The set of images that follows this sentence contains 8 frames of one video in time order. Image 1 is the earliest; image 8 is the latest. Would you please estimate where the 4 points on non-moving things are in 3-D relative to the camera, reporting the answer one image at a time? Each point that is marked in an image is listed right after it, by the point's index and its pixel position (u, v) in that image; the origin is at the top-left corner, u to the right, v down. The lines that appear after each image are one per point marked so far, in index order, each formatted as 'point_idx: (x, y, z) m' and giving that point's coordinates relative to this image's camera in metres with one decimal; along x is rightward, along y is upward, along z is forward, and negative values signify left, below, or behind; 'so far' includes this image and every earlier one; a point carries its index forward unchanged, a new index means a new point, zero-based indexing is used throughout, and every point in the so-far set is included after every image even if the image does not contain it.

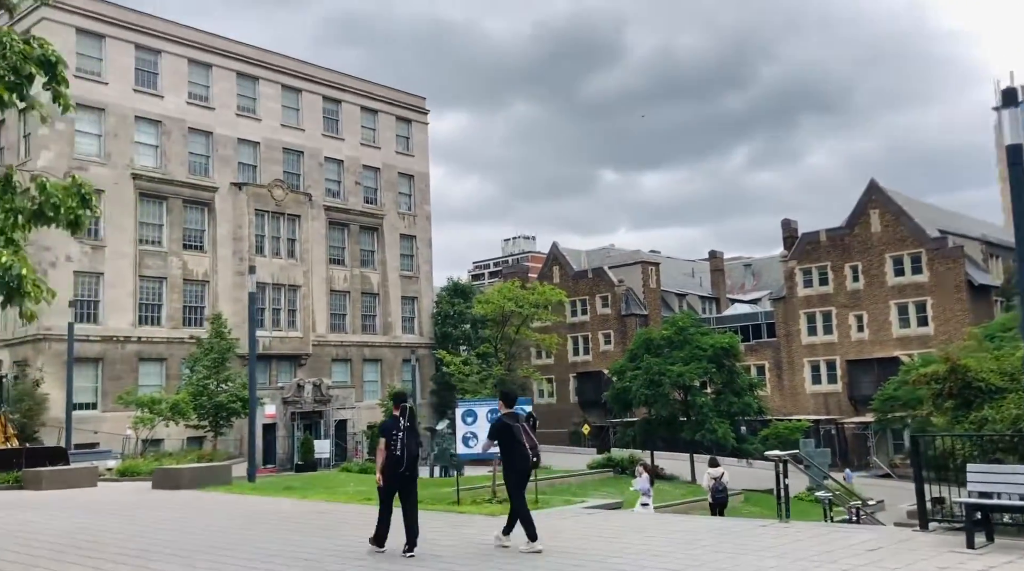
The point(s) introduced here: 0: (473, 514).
0: (-0.7, -3.3, +13.2) m
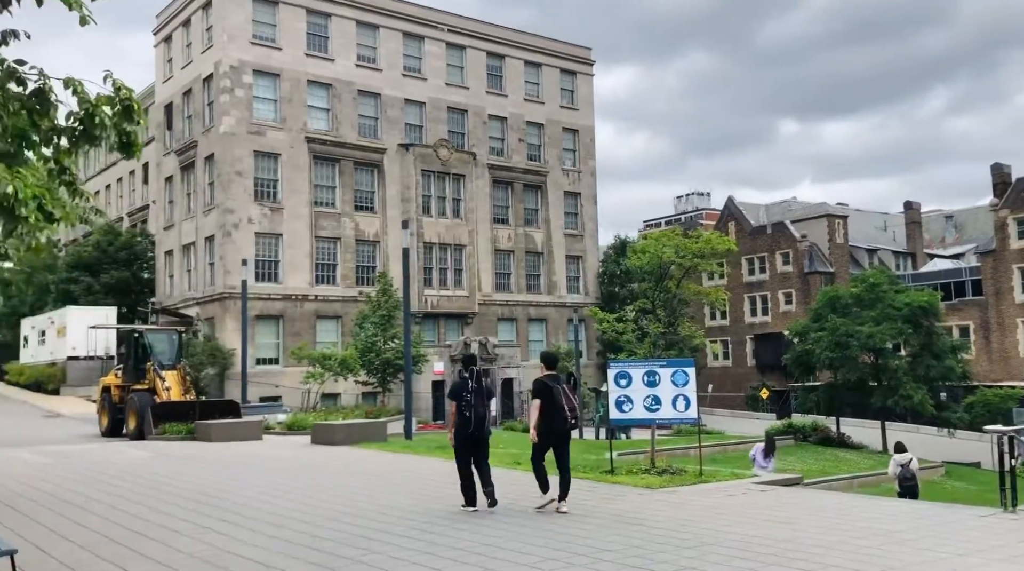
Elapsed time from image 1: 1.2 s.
0: (+1.4, -2.6, +12.1) m
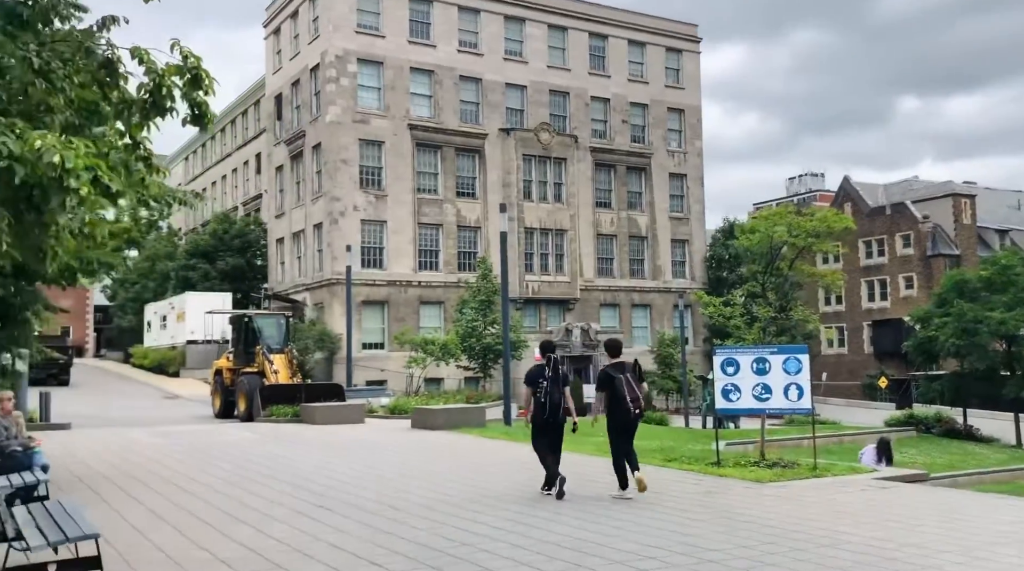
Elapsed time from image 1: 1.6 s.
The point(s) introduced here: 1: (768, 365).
0: (+2.6, -2.4, +11.5) m
1: (+3.4, -1.1, +12.4) m
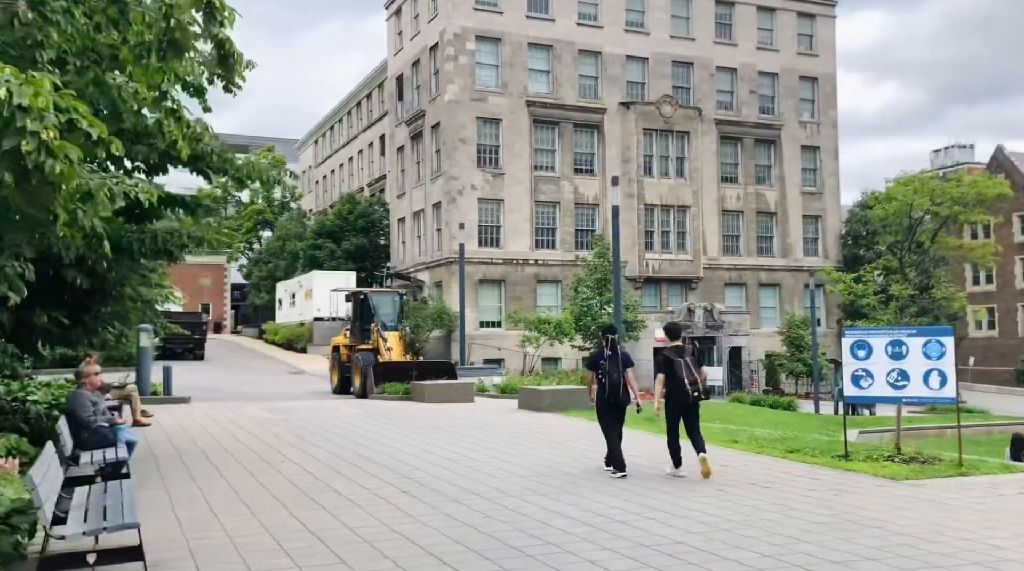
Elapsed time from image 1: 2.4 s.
0: (+3.8, -2.1, +10.4) m
1: (+4.7, -0.8, +11.1) m
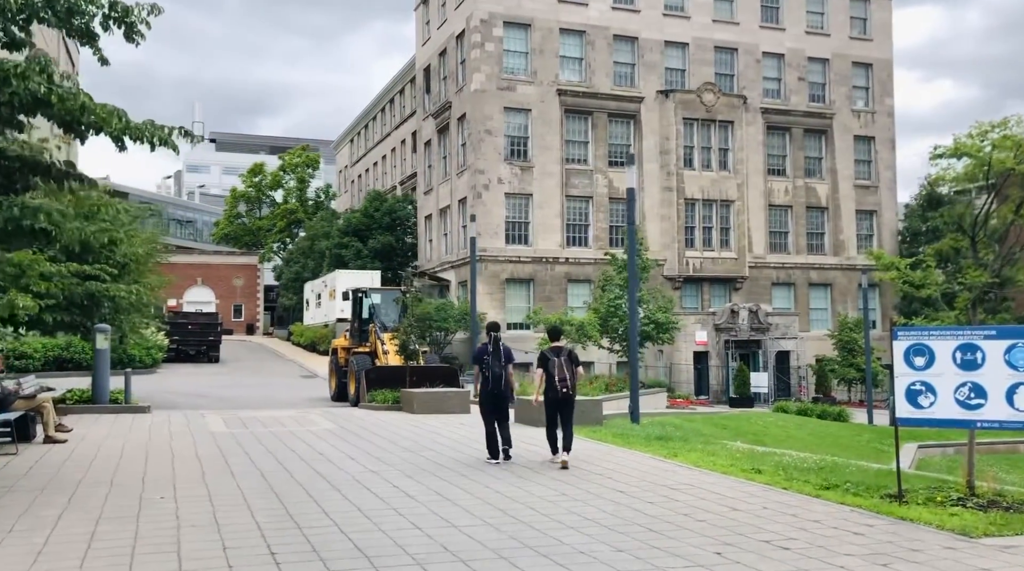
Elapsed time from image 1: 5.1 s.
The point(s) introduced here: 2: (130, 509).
0: (+3.3, -1.9, +7.7) m
1: (+4.2, -0.7, +8.3) m
2: (-3.2, -2.0, +8.1) m
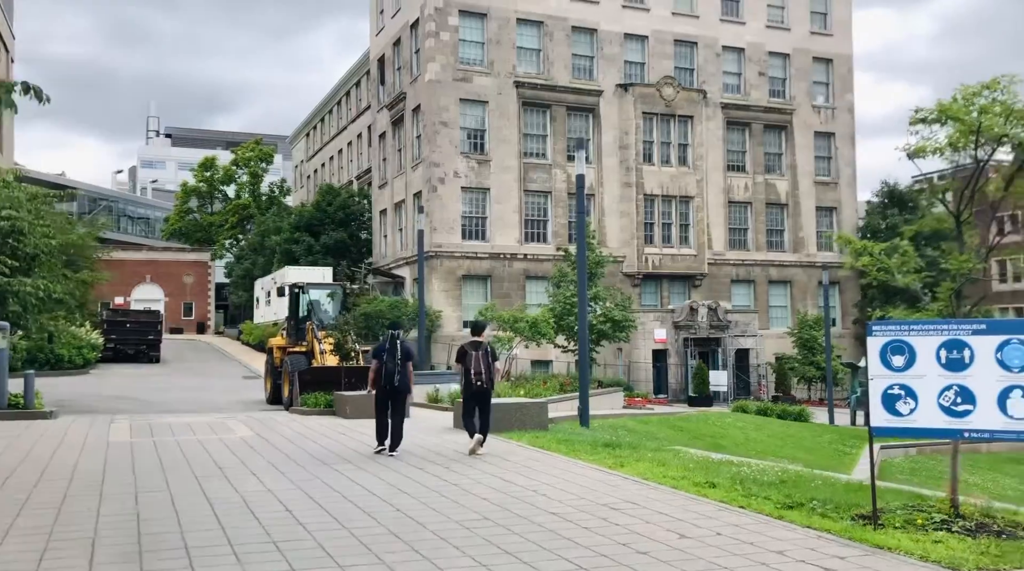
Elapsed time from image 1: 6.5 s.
0: (+2.6, -1.8, +6.6) m
1: (+3.6, -0.6, +7.3) m
2: (-3.8, -1.9, +6.7) m
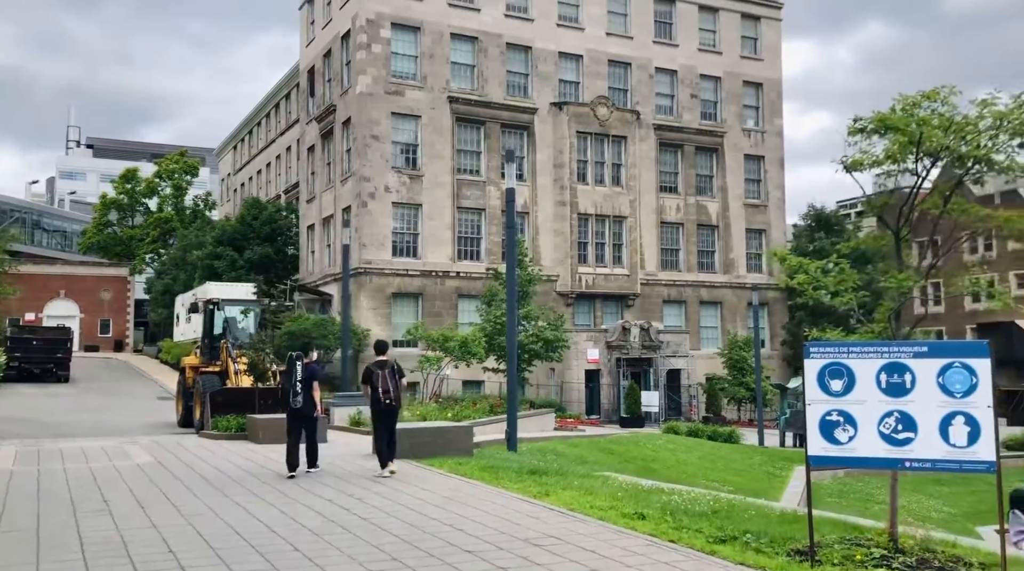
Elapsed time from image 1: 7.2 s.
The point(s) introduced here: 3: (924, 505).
0: (+2.0, -2.0, +6.1) m
1: (+2.9, -0.7, +6.9) m
2: (-4.4, -1.9, +5.8) m
3: (+7.2, -3.6, +16.7) m
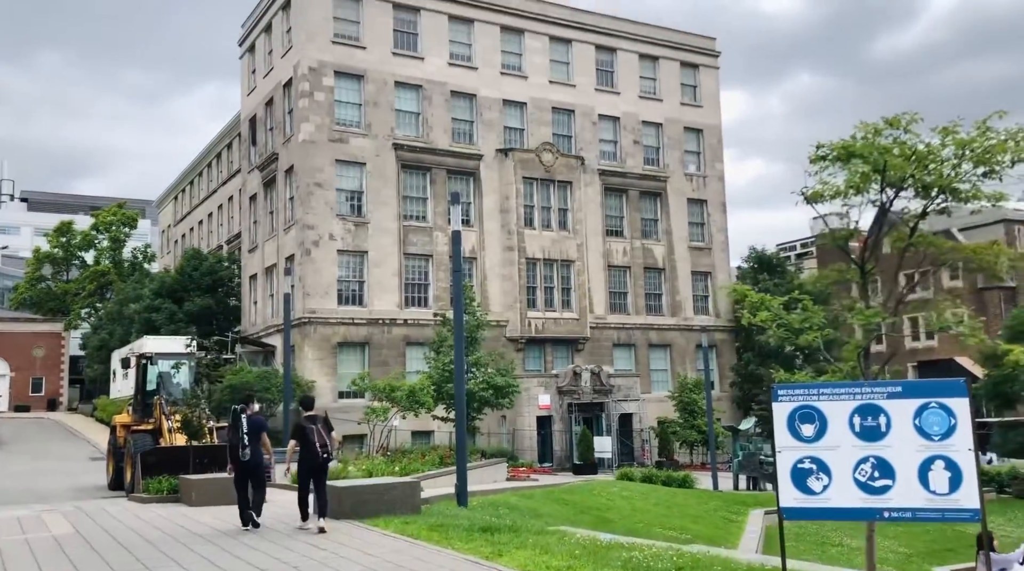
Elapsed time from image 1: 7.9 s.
0: (+1.7, -2.2, +5.6) m
1: (+2.6, -1.0, +6.5) m
2: (-4.7, -2.3, +5.0) m
3: (+6.3, -4.2, +16.4) m
